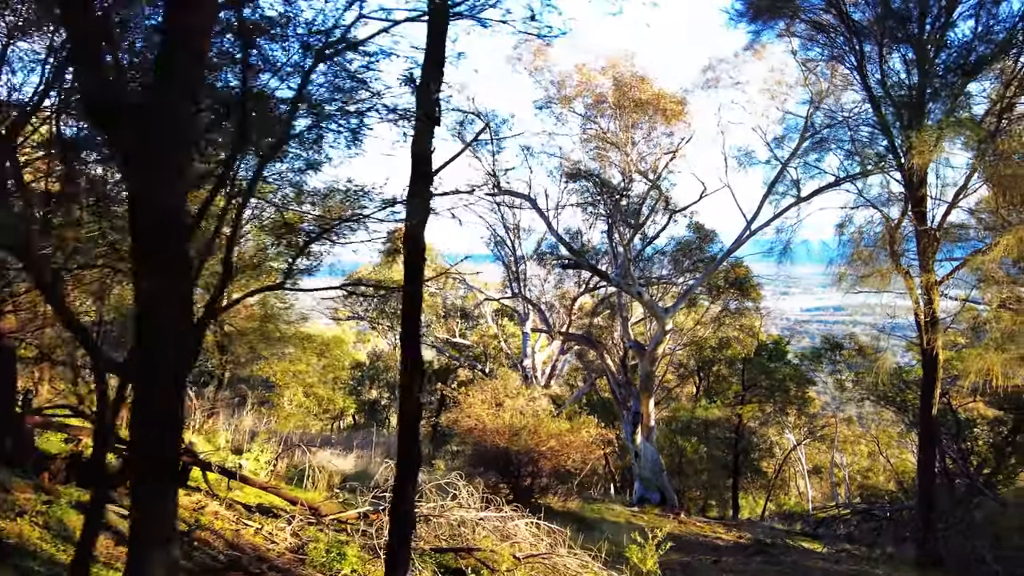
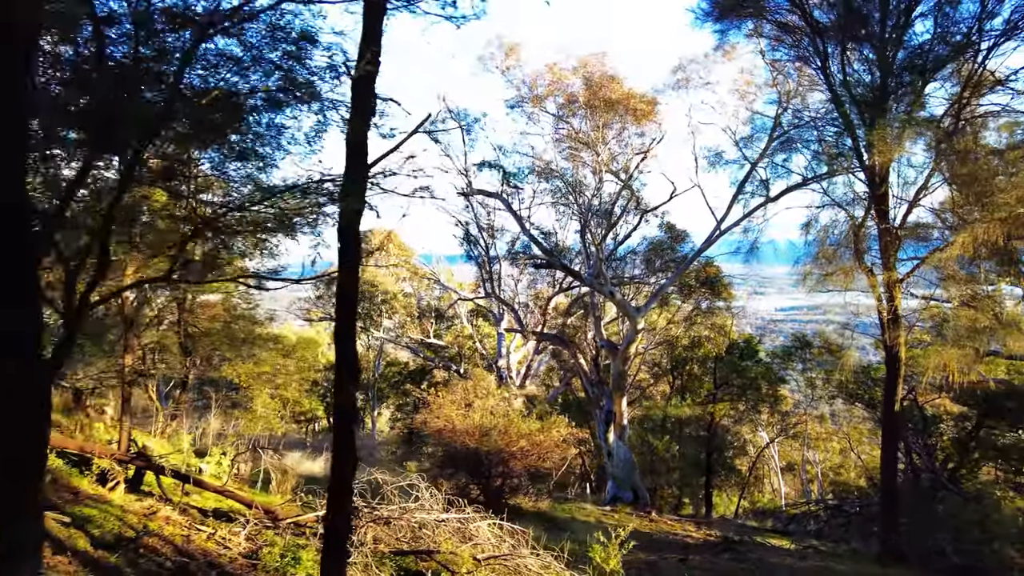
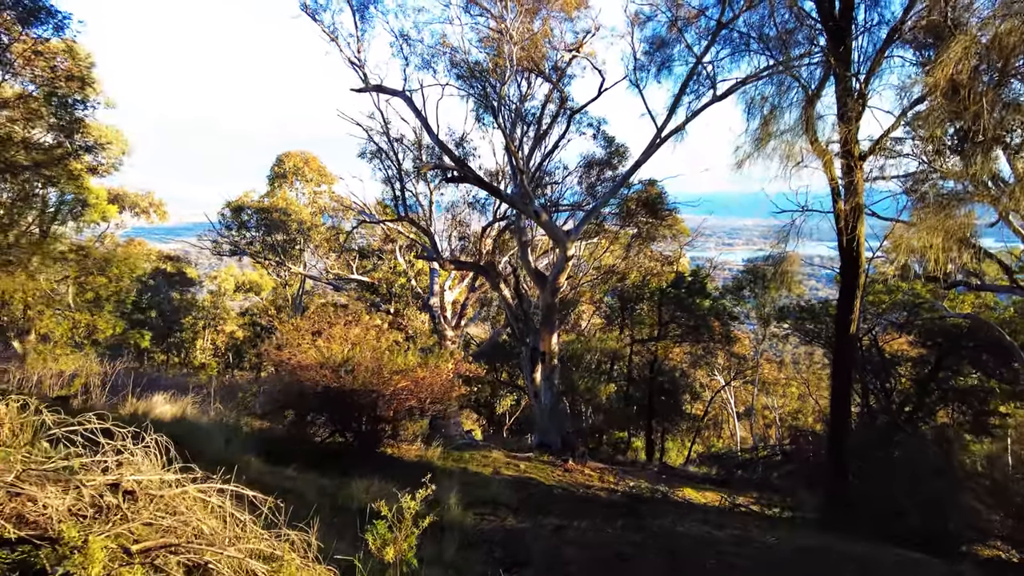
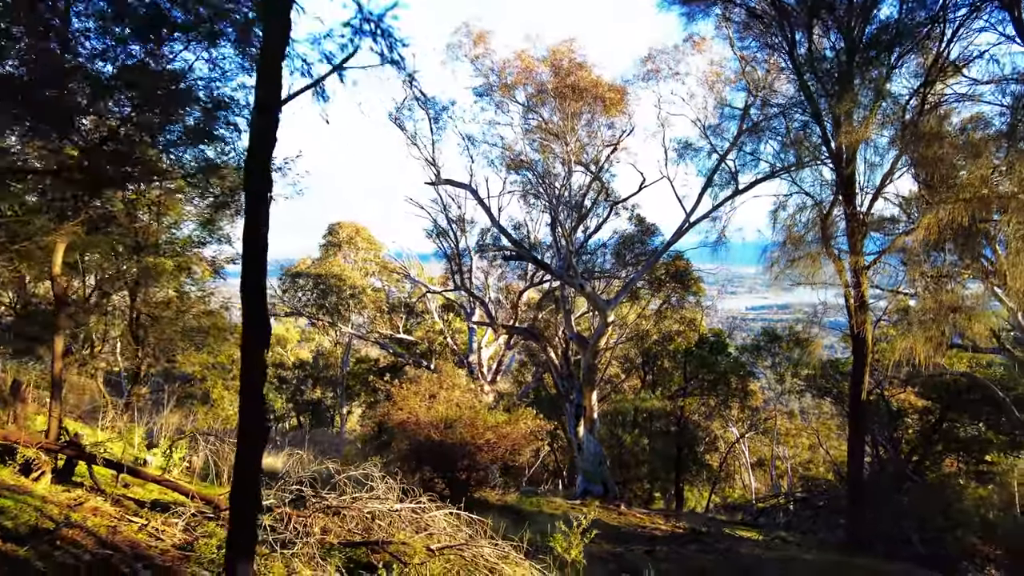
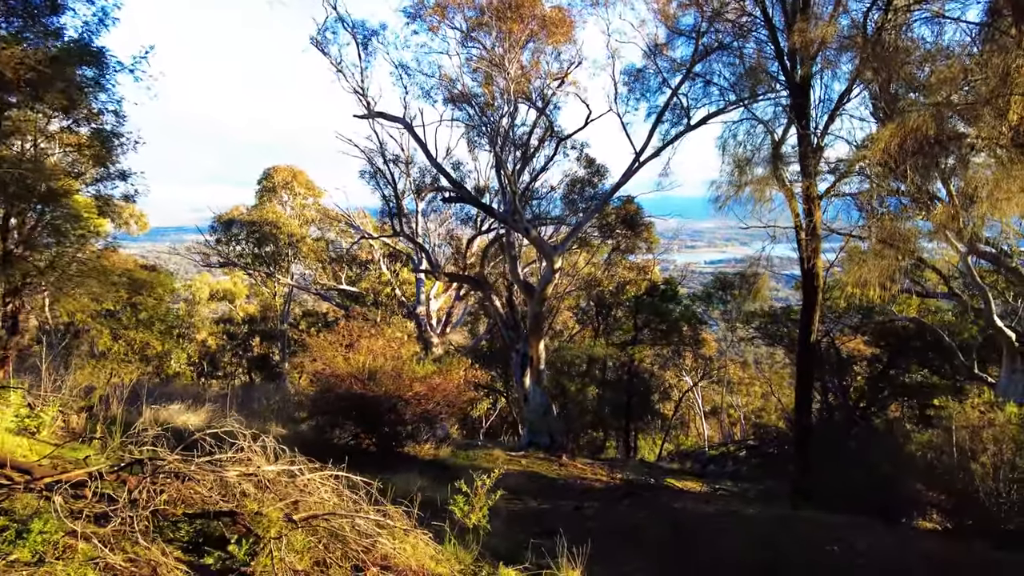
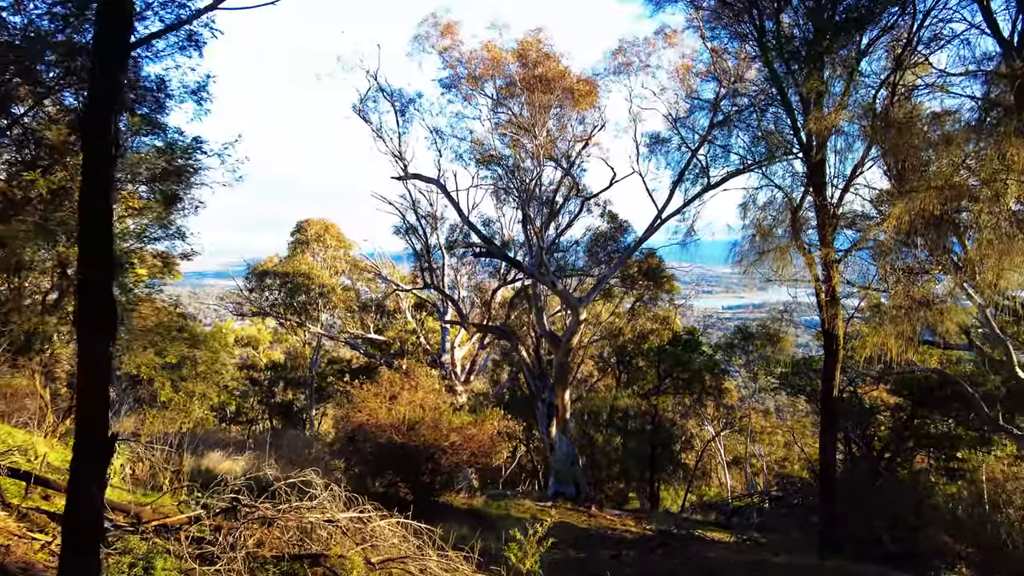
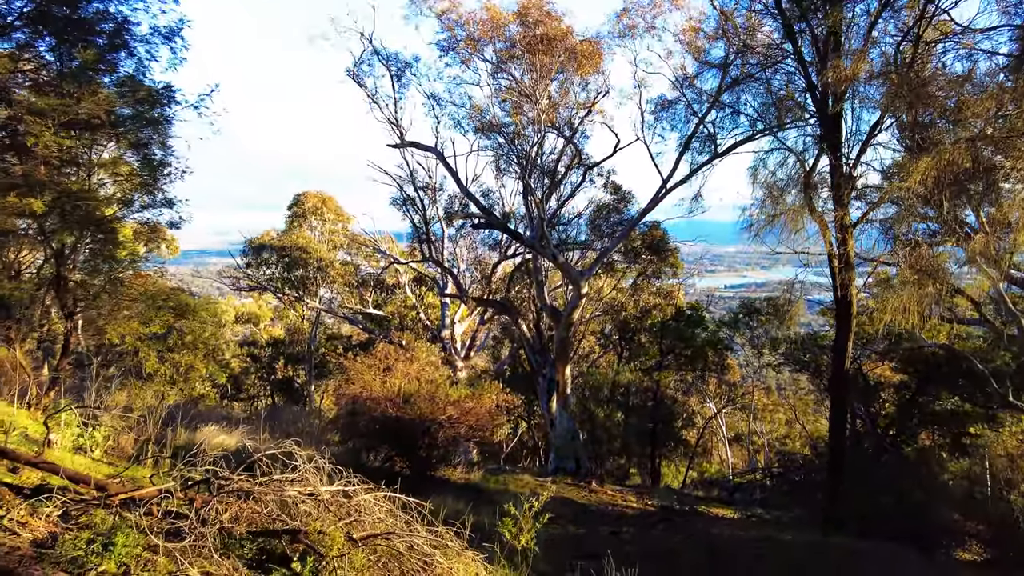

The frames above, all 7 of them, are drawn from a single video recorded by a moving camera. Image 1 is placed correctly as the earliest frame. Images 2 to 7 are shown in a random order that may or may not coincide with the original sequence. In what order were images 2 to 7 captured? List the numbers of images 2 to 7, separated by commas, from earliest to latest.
2, 4, 6, 7, 5, 3
